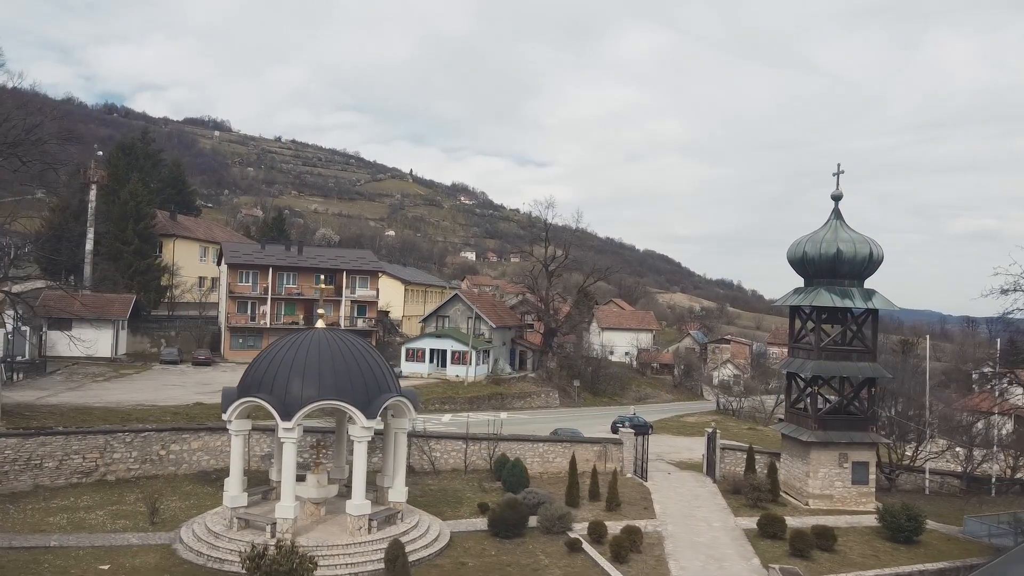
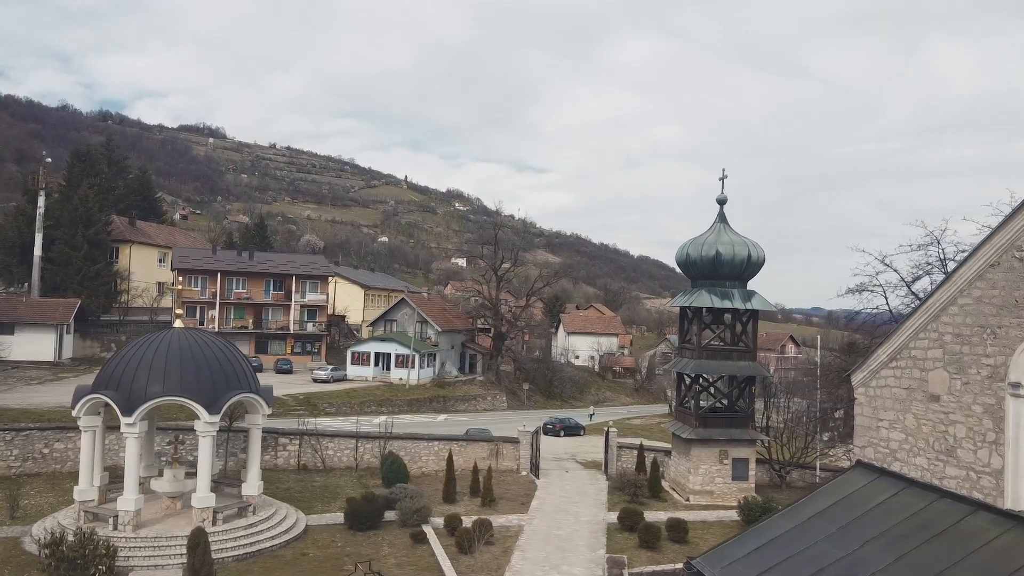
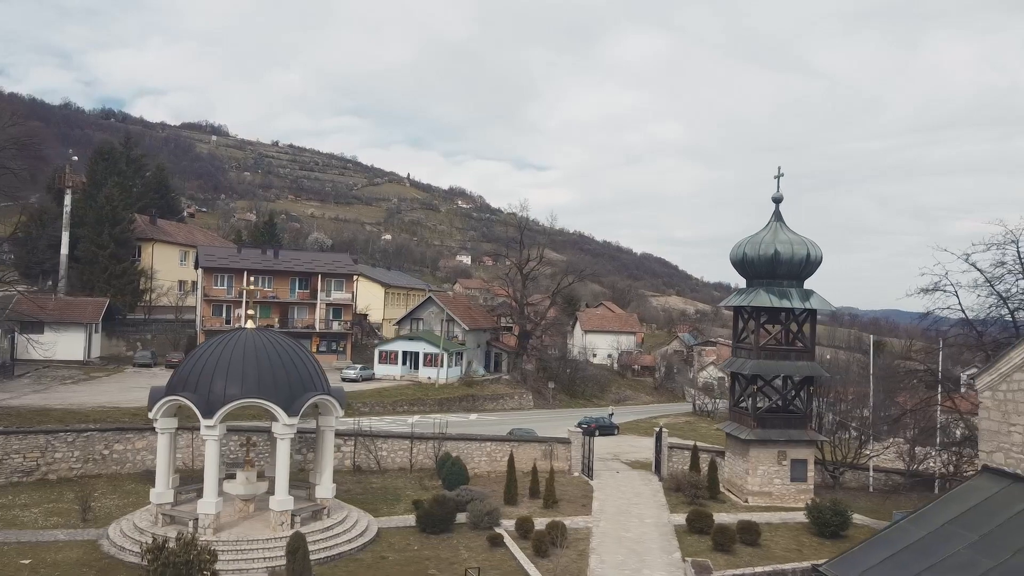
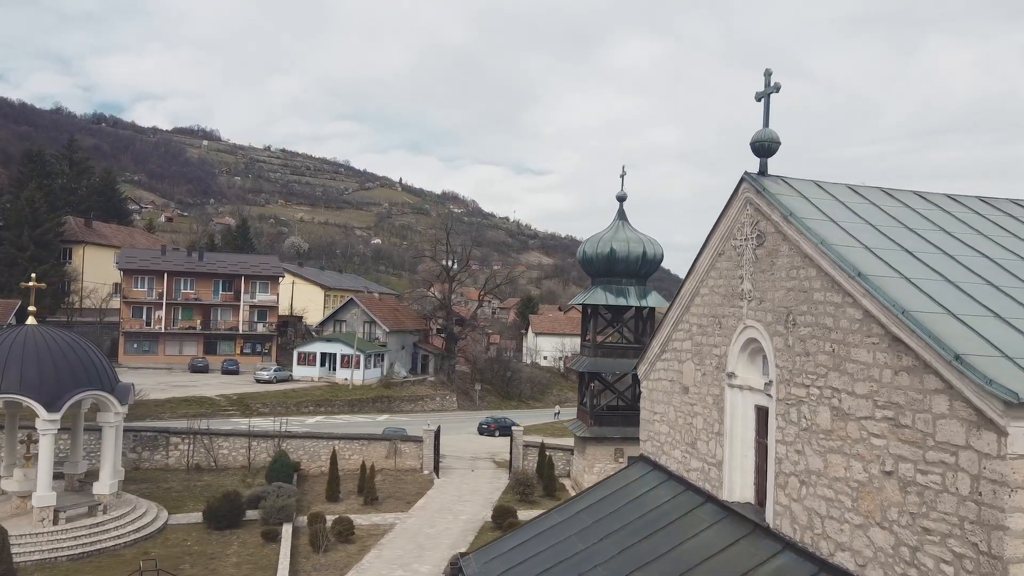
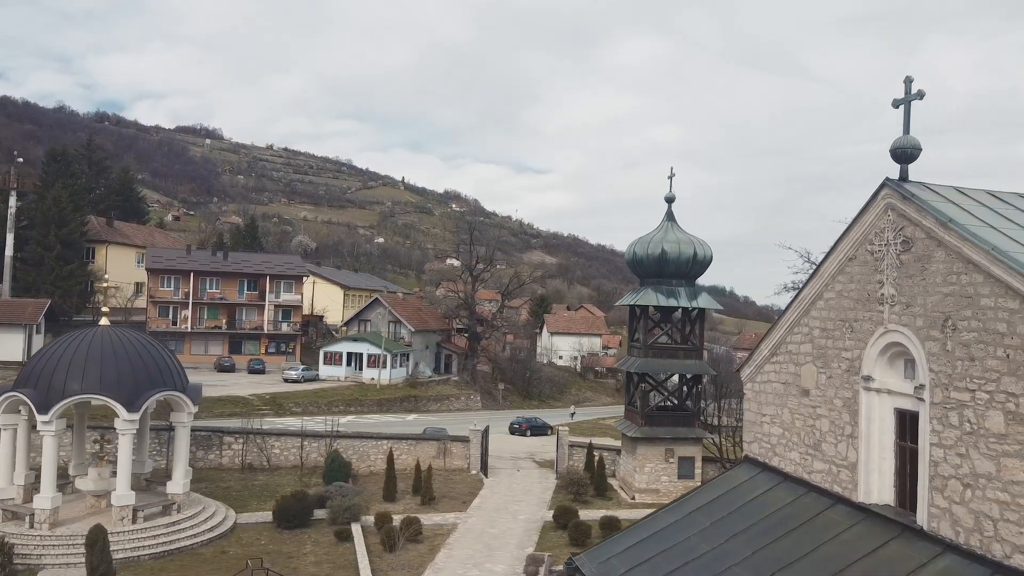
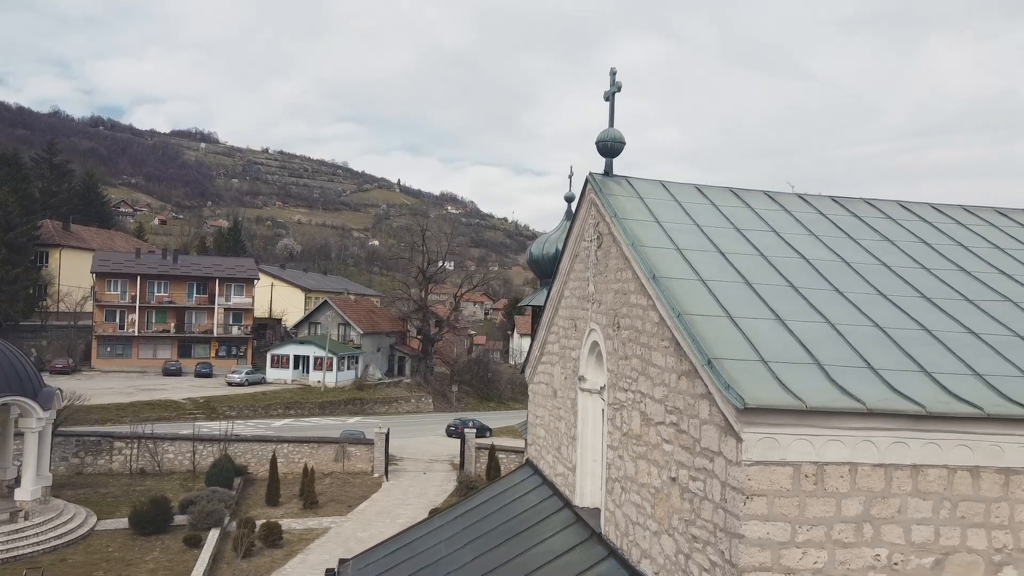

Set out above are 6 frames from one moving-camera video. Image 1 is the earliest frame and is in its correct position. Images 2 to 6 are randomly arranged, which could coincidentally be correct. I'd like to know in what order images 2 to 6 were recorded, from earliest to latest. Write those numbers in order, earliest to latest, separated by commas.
3, 2, 5, 4, 6
